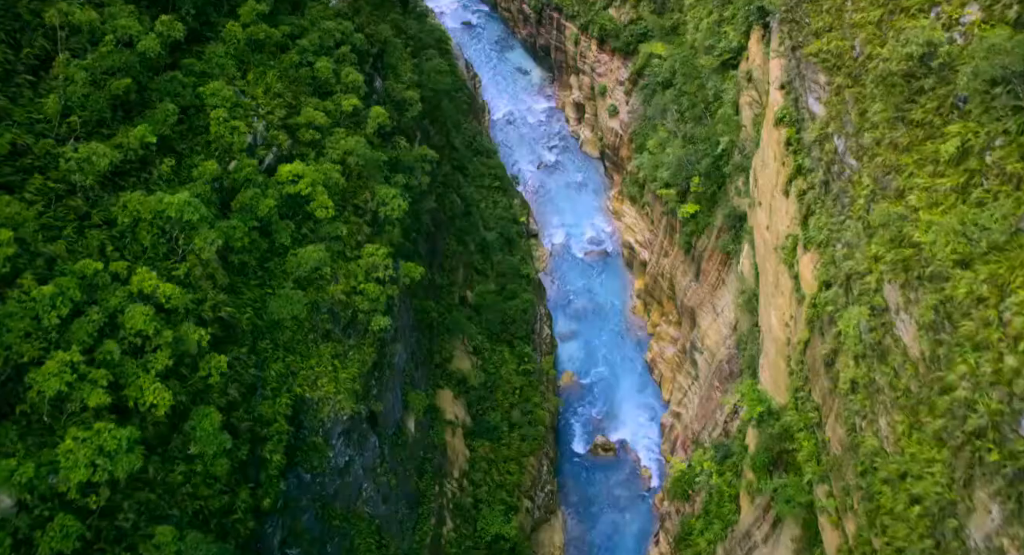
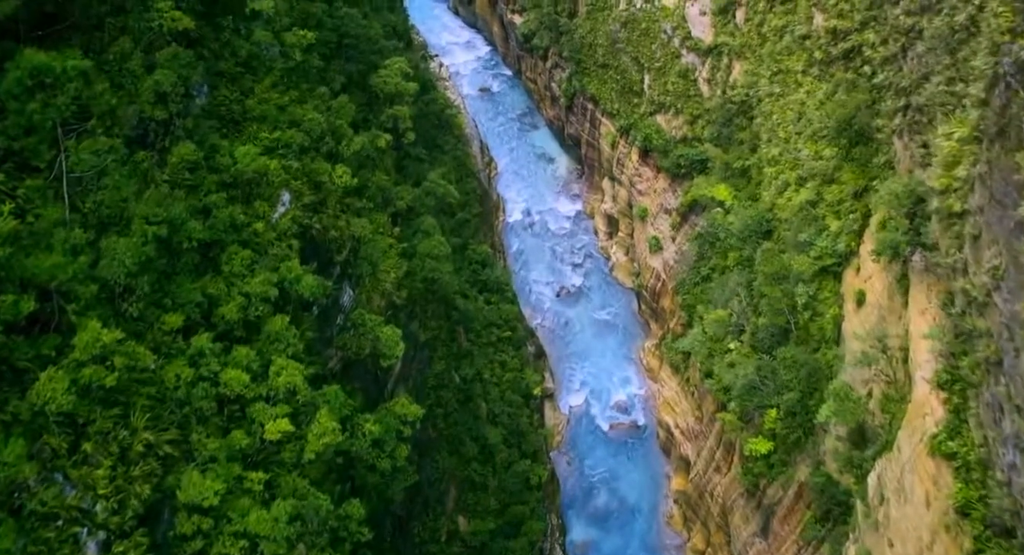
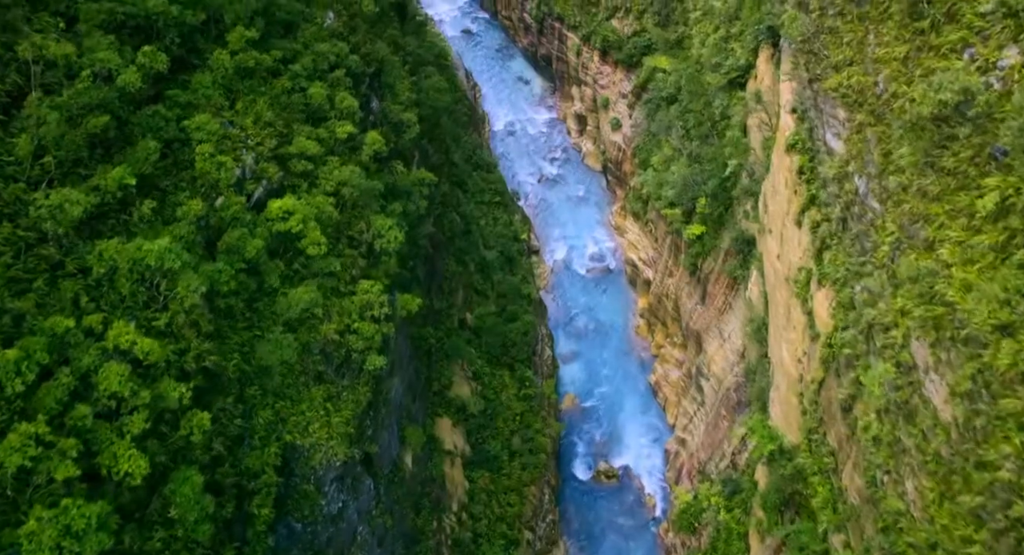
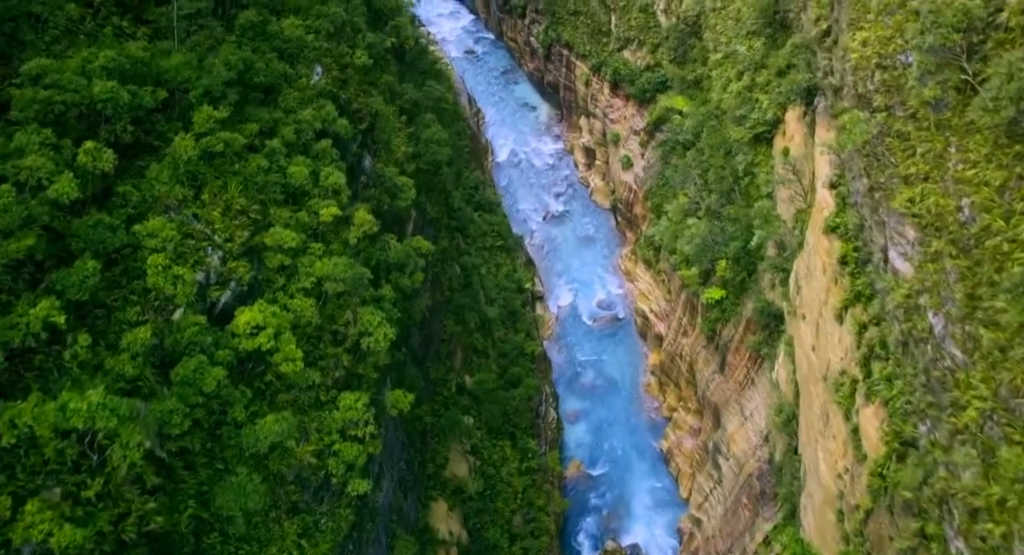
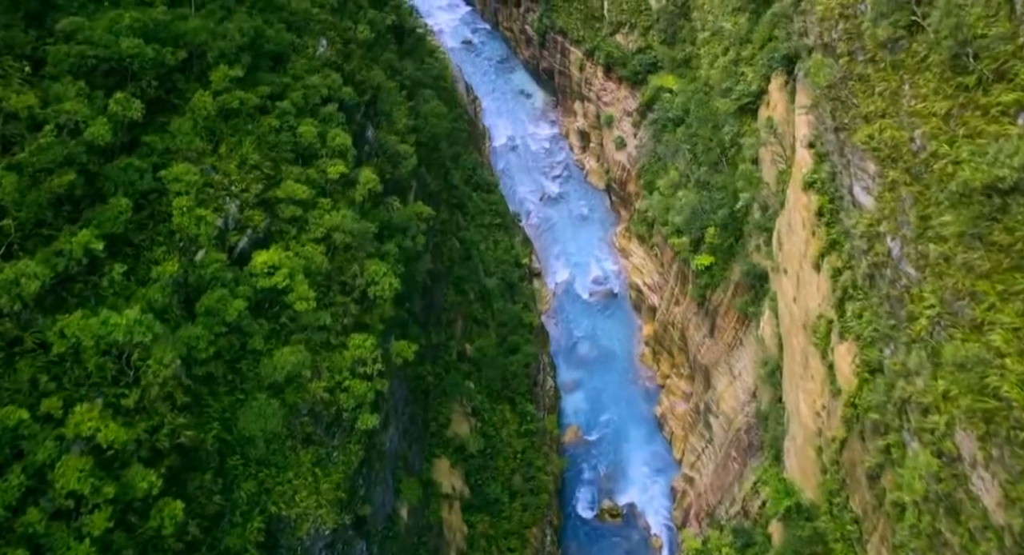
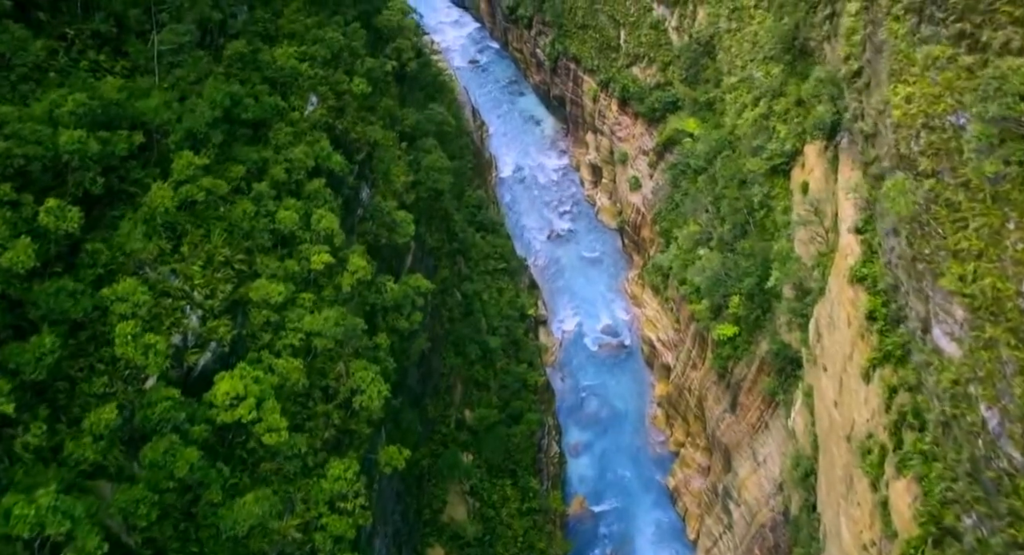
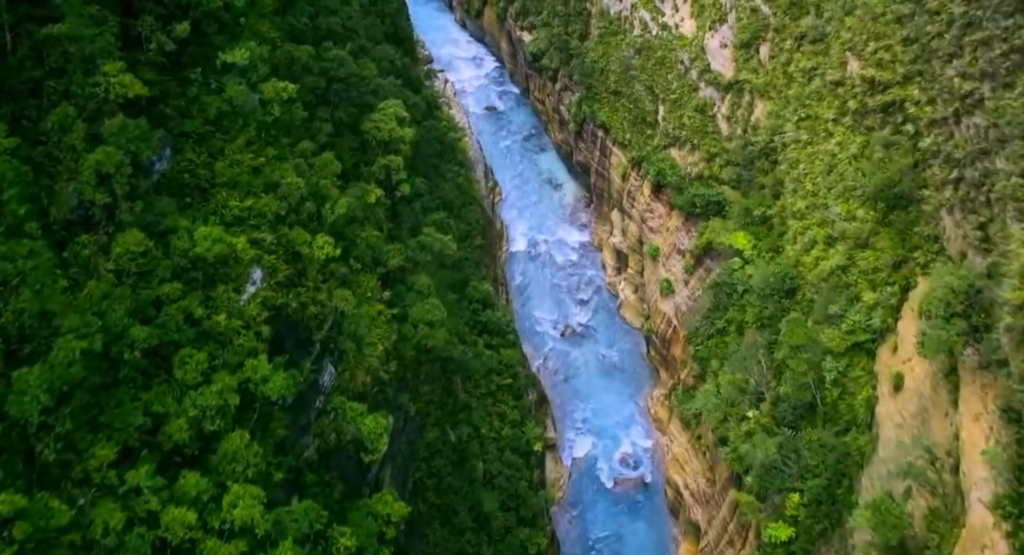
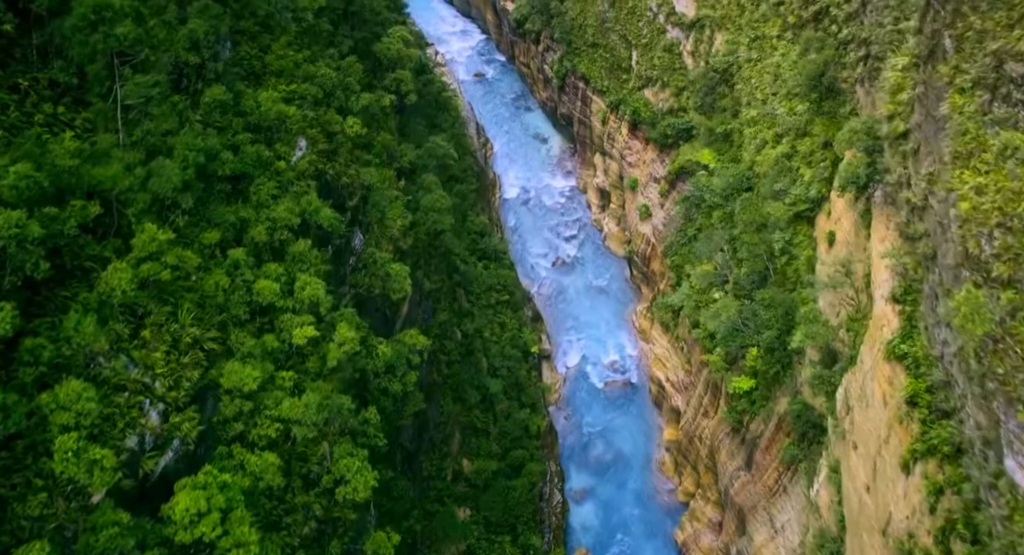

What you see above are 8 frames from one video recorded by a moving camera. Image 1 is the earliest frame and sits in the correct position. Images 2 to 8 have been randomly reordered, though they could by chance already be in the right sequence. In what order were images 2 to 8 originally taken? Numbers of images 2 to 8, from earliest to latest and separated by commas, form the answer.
3, 5, 4, 6, 8, 2, 7
